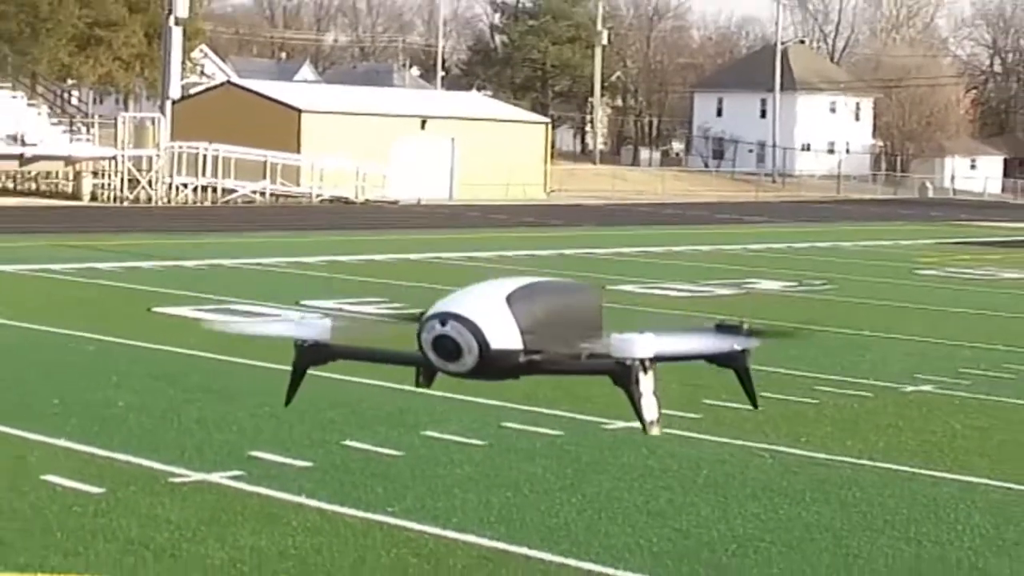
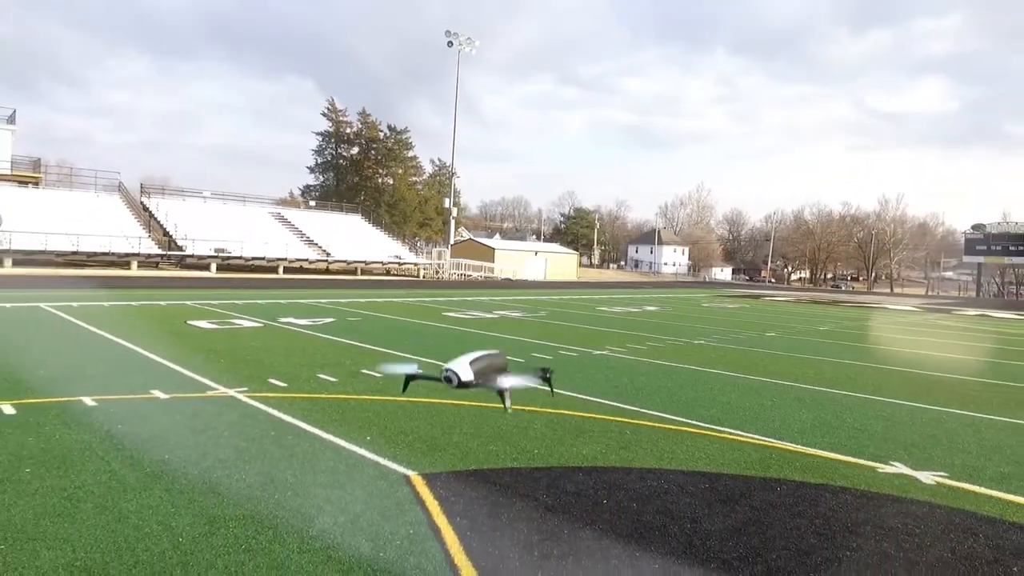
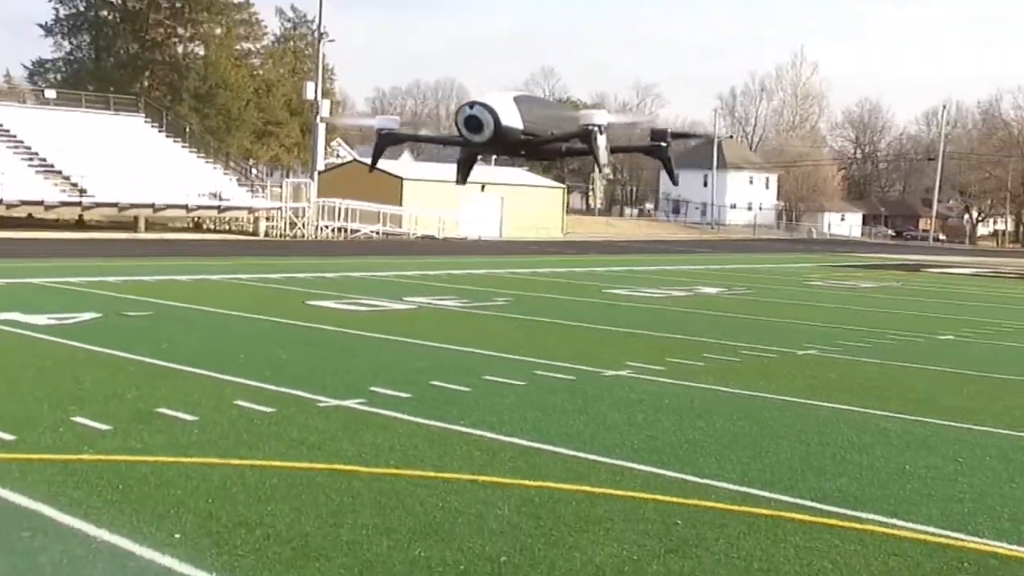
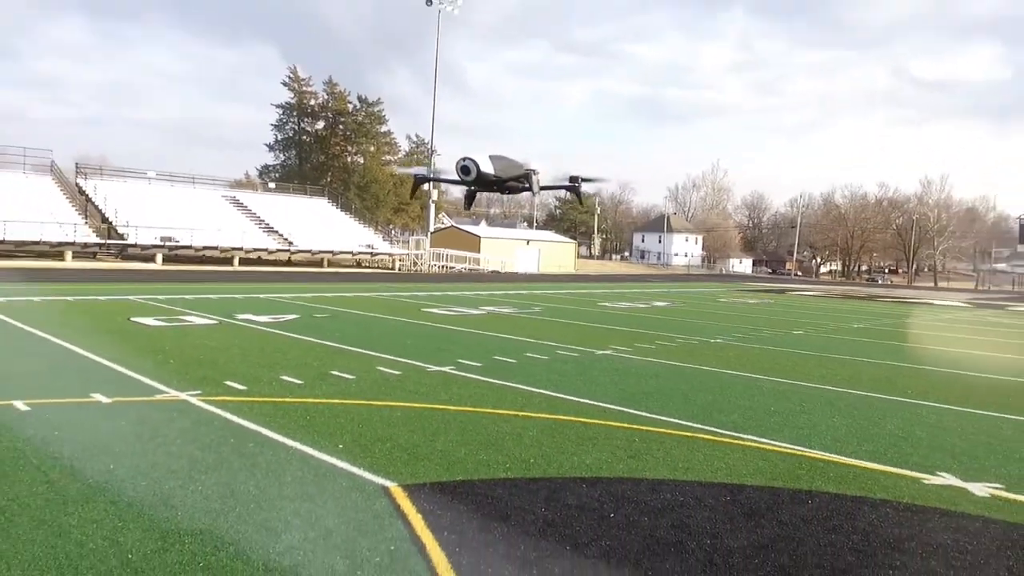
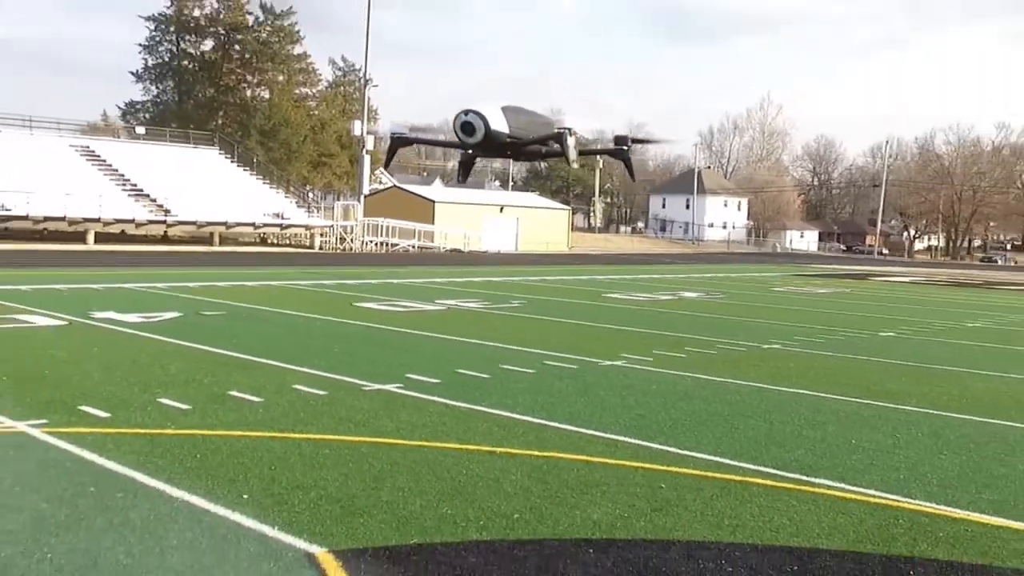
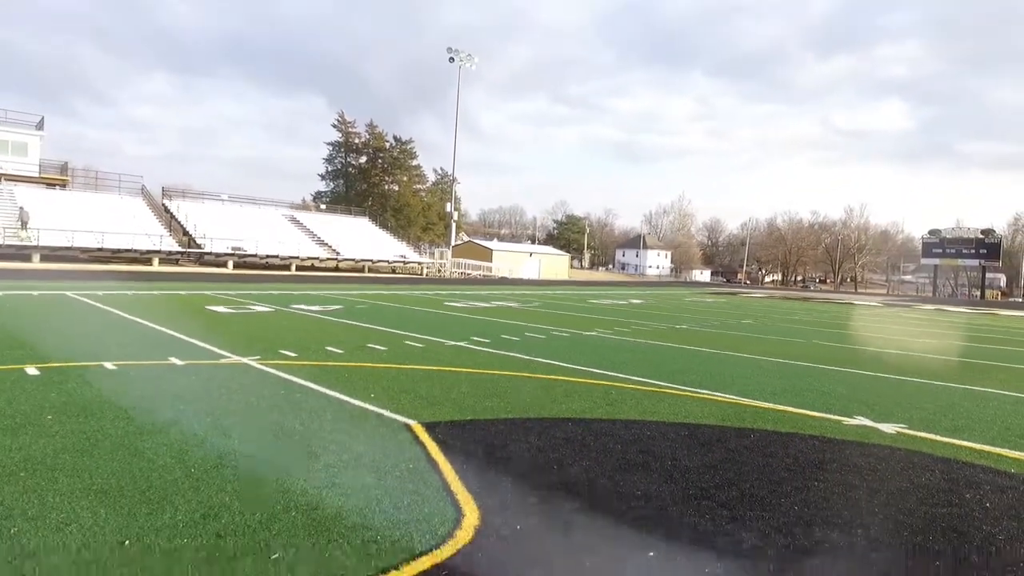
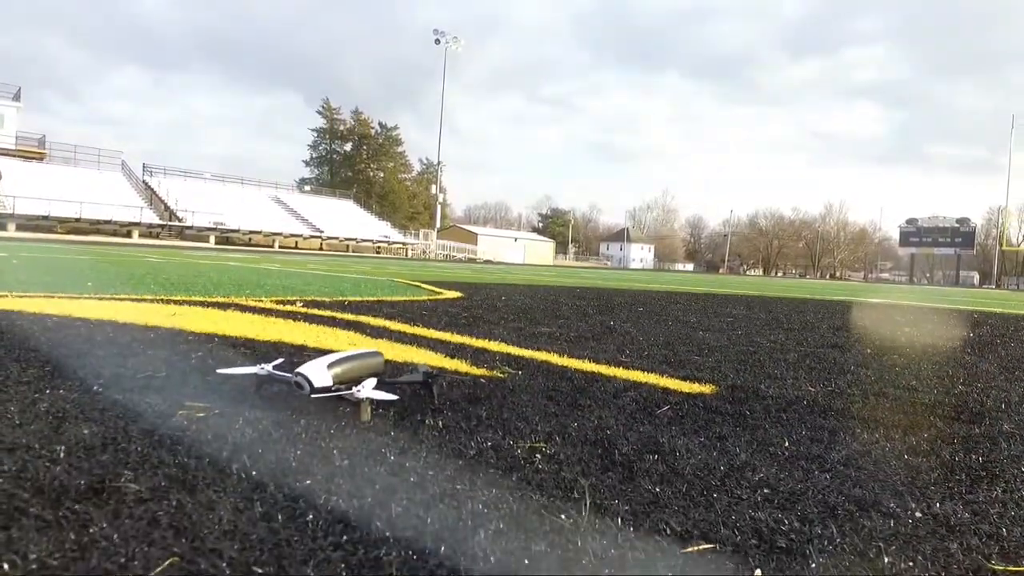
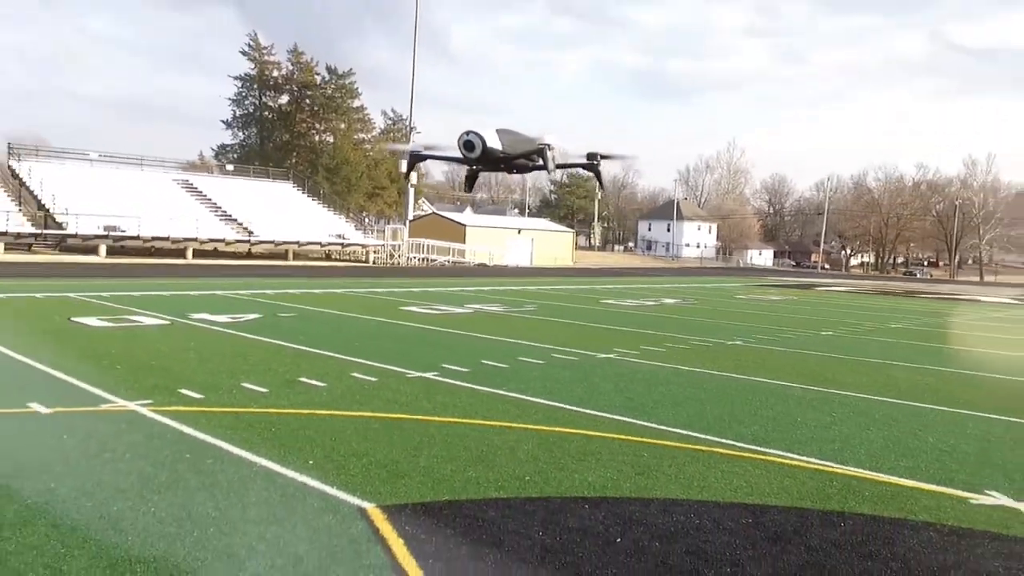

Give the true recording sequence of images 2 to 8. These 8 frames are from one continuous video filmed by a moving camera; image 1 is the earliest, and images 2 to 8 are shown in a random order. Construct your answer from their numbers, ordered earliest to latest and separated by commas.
3, 5, 8, 4, 2, 6, 7
